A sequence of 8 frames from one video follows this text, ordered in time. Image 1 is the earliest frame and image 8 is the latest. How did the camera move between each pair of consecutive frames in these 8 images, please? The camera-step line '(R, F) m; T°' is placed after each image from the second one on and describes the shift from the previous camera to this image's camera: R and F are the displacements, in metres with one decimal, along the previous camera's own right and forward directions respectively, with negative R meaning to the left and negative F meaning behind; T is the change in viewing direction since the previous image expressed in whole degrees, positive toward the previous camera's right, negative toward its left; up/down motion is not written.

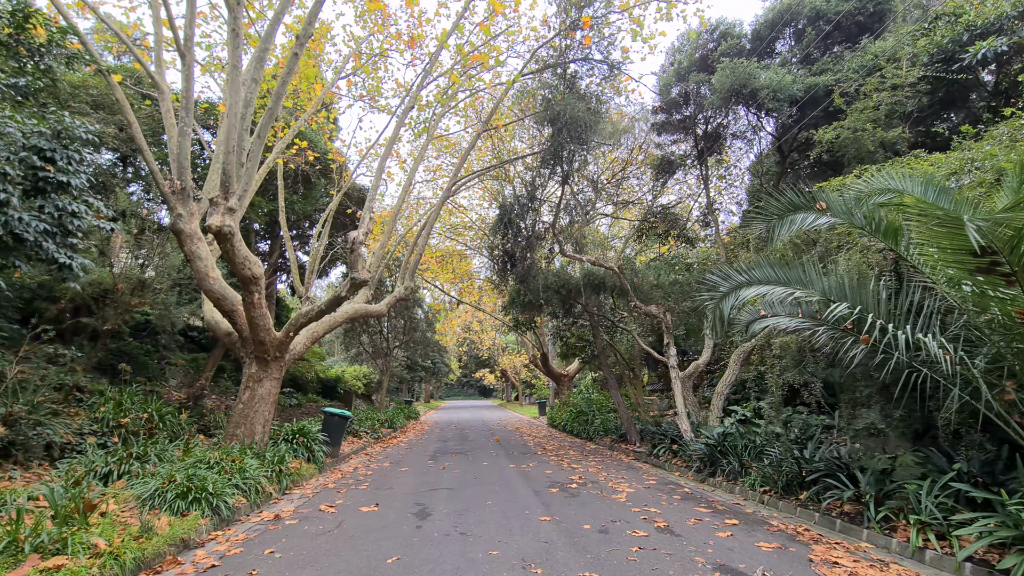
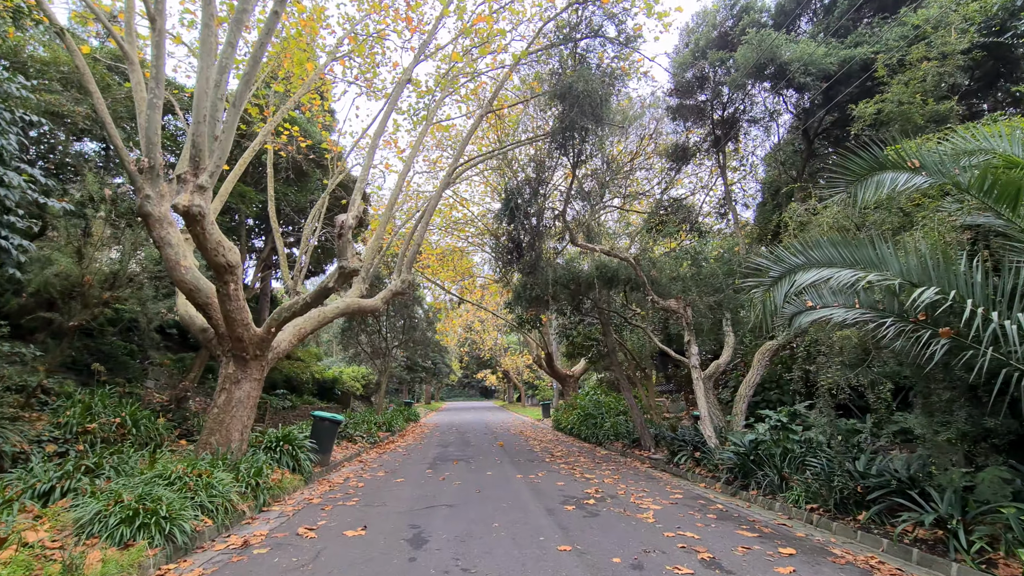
(-0.1, +0.9) m; 0°
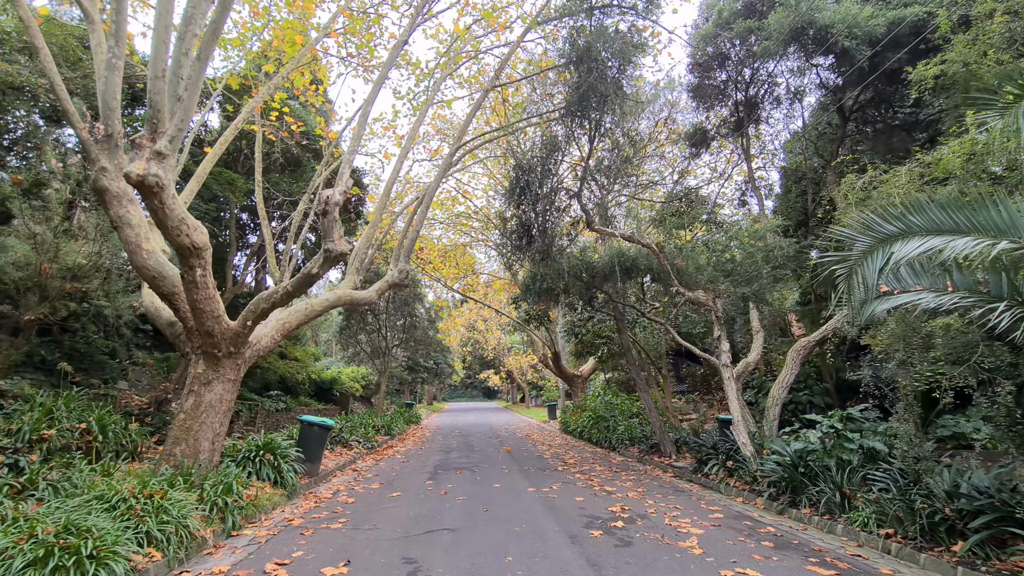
(-0.1, +1.0) m; 0°
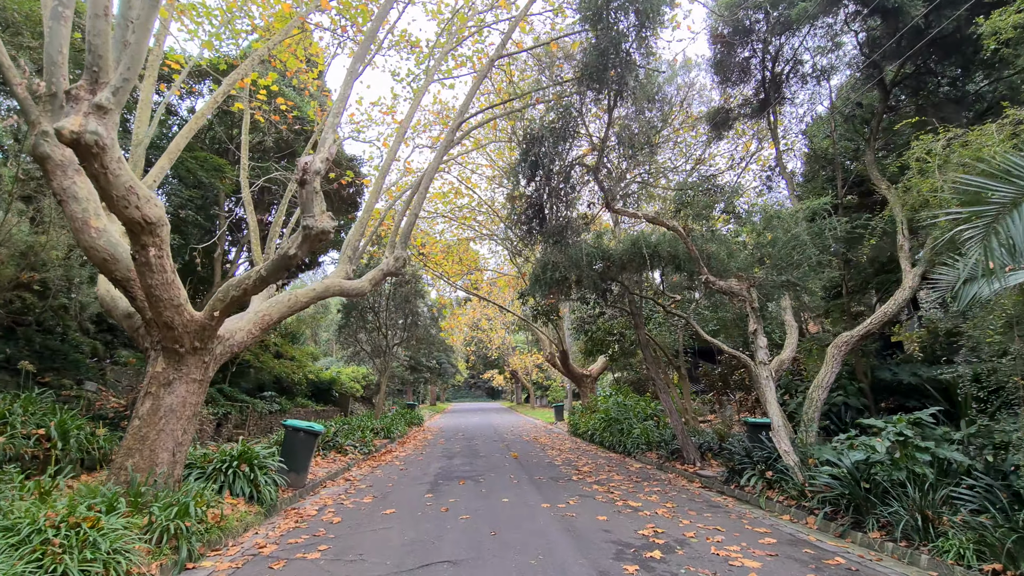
(-0.1, +0.9) m; 0°
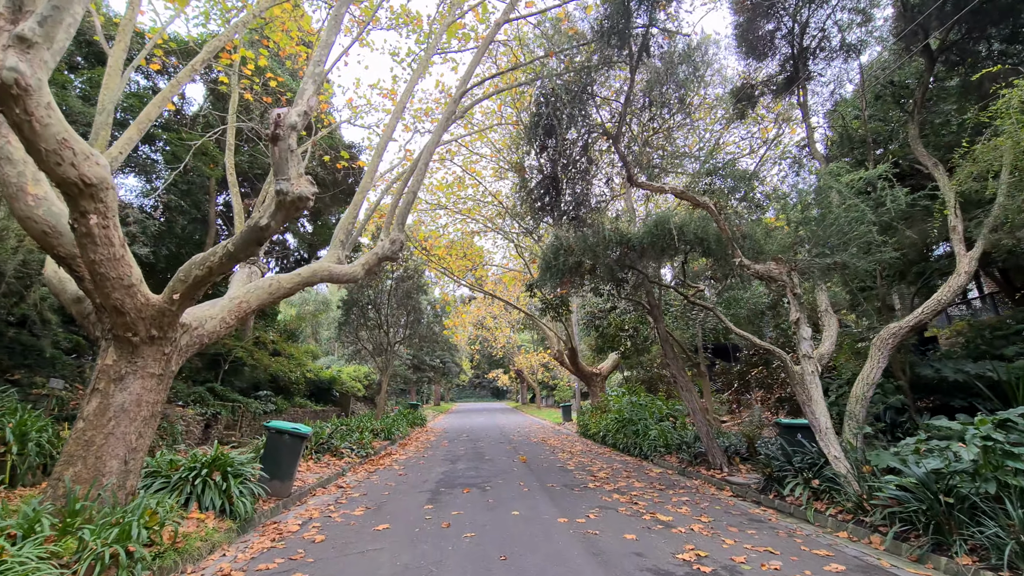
(-0.1, +0.9) m; -1°
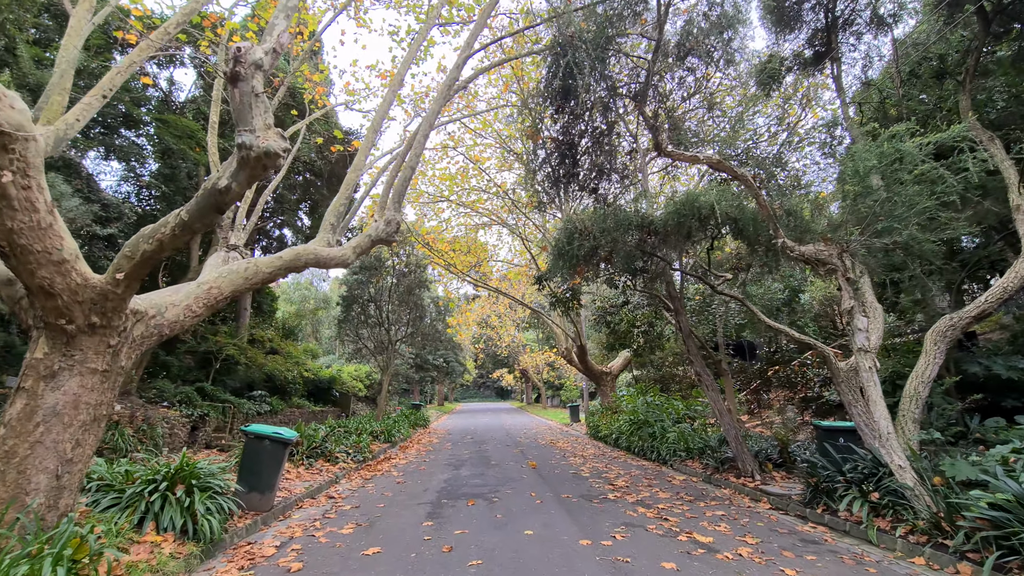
(-0.1, +0.8) m; 0°
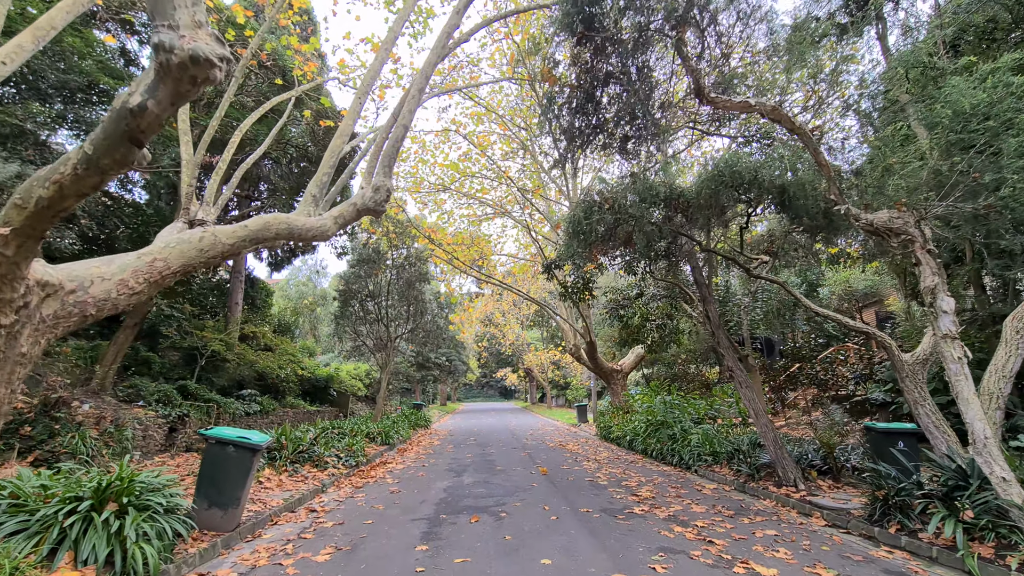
(-0.1, +1.0) m; 0°
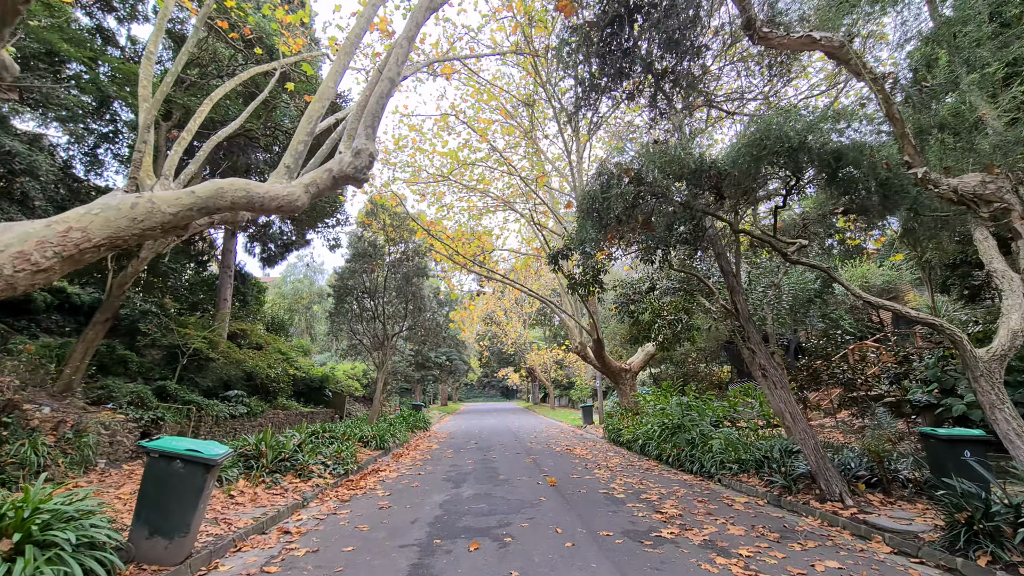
(0.0, +0.9) m; 0°
